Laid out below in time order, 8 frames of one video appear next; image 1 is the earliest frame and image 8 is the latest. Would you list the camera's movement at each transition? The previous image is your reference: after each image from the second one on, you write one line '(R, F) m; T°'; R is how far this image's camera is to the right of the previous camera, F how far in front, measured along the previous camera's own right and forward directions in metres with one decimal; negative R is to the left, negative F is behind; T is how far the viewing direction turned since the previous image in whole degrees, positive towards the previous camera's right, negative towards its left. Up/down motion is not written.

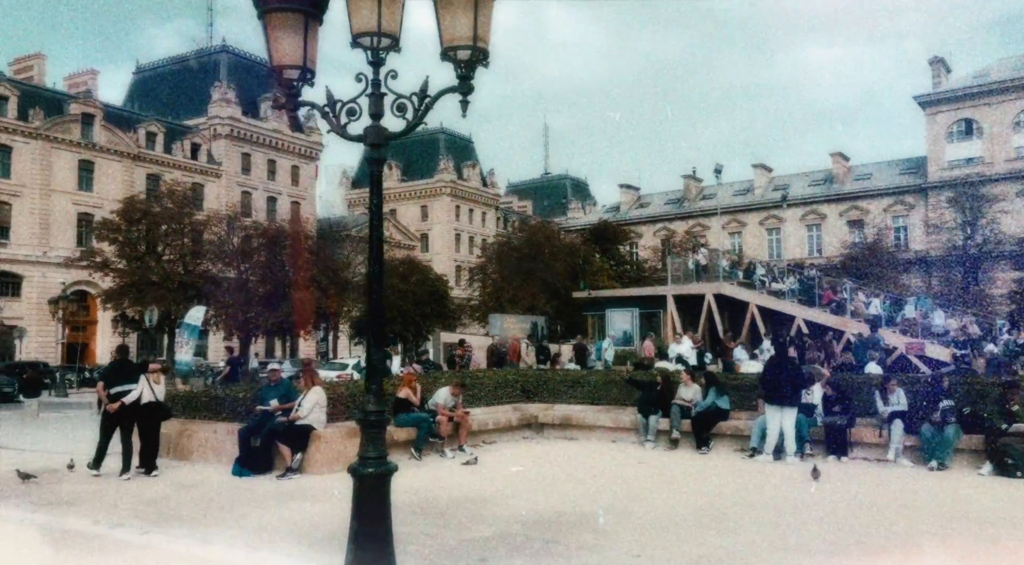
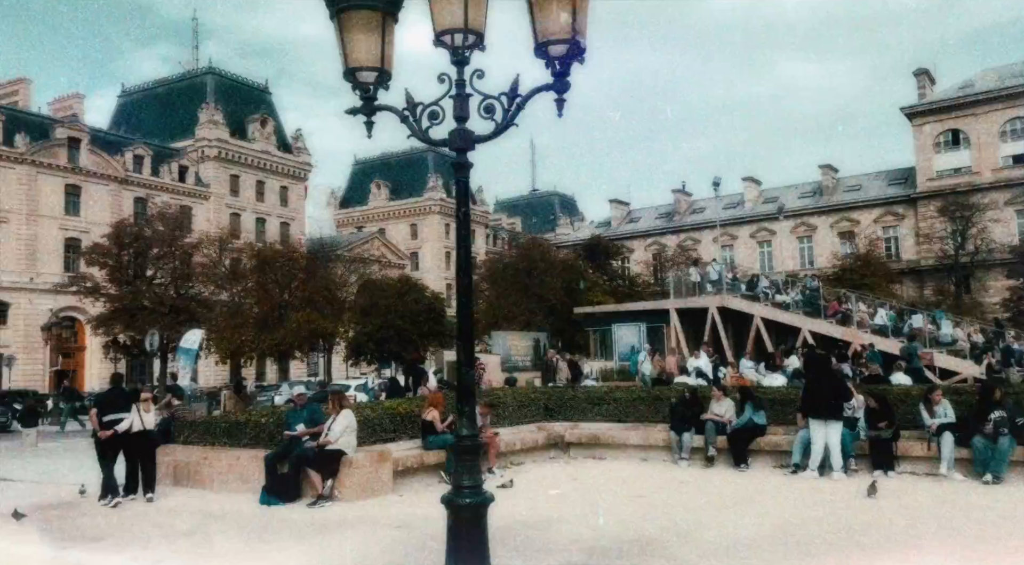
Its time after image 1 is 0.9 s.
(-0.6, +0.3) m; +1°
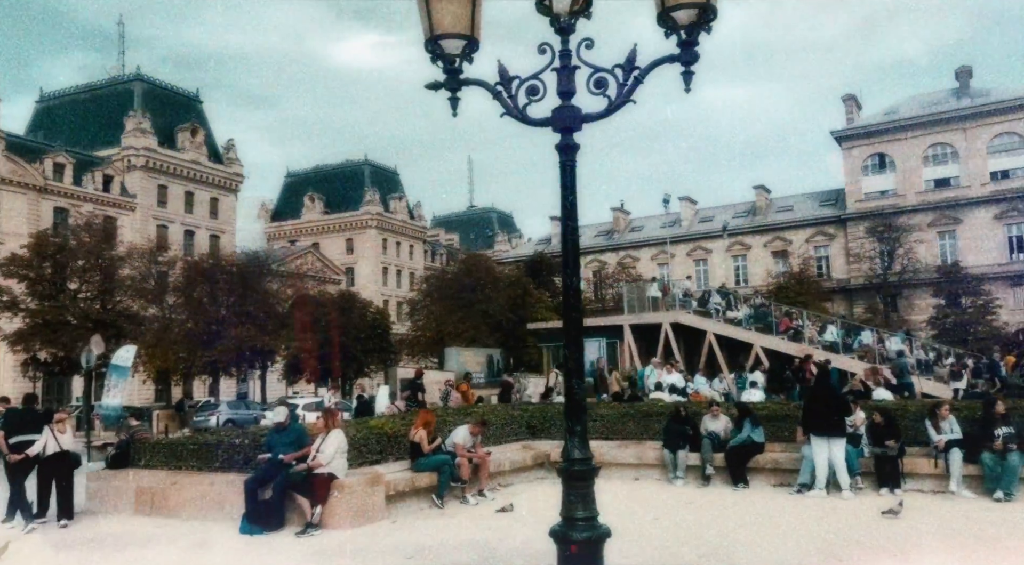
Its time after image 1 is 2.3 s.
(-0.9, +0.6) m; +5°
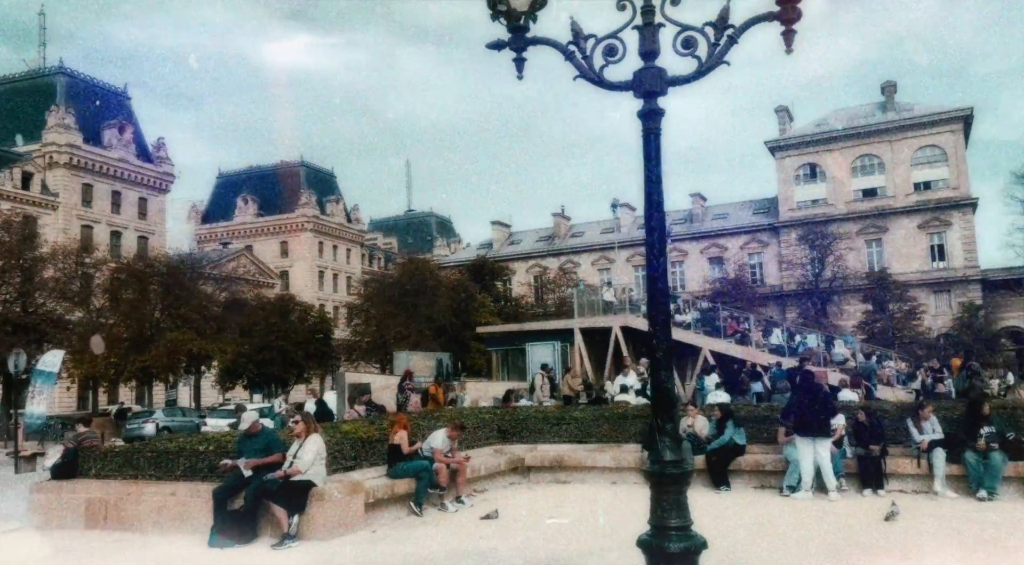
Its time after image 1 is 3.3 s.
(-0.7, +0.4) m; +5°
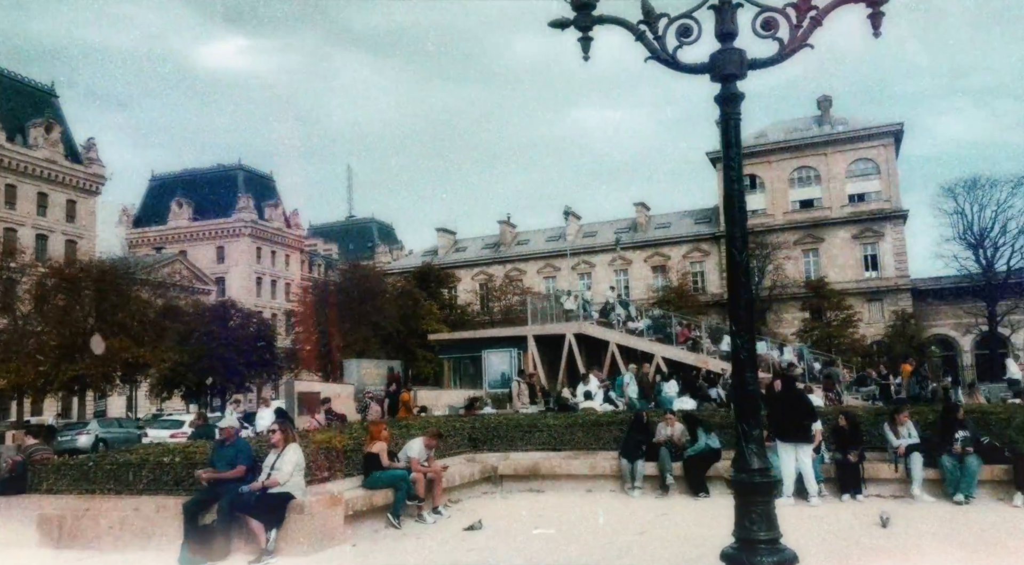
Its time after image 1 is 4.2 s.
(-0.6, +0.3) m; +4°
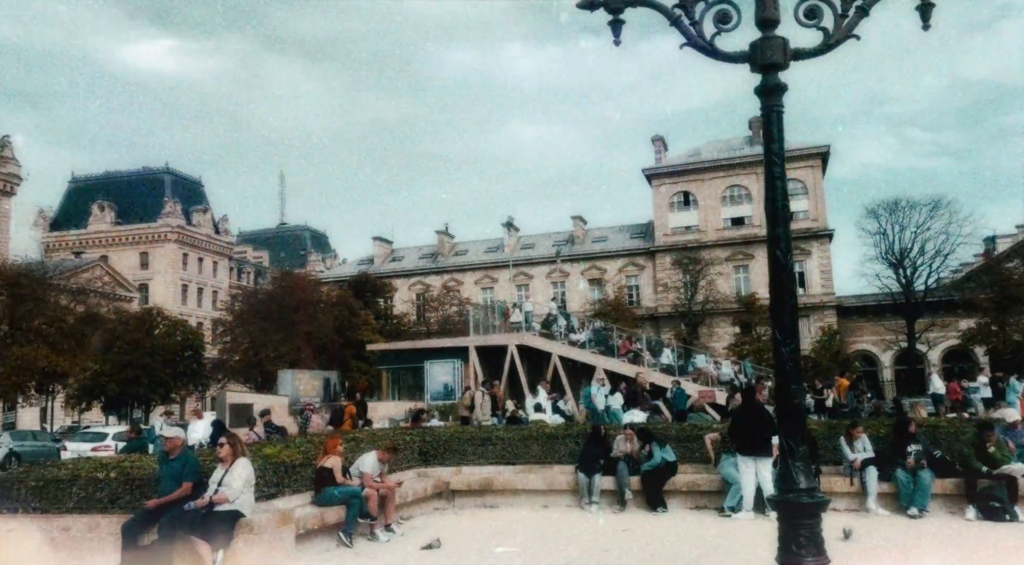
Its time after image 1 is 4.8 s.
(-0.4, +0.3) m; +5°
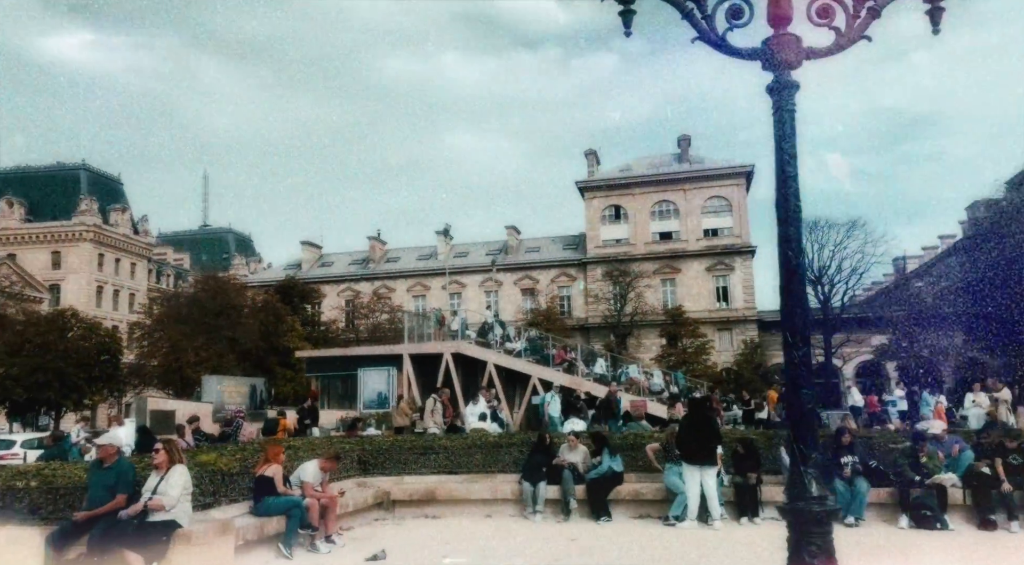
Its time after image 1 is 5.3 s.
(-0.3, +0.2) m; +5°
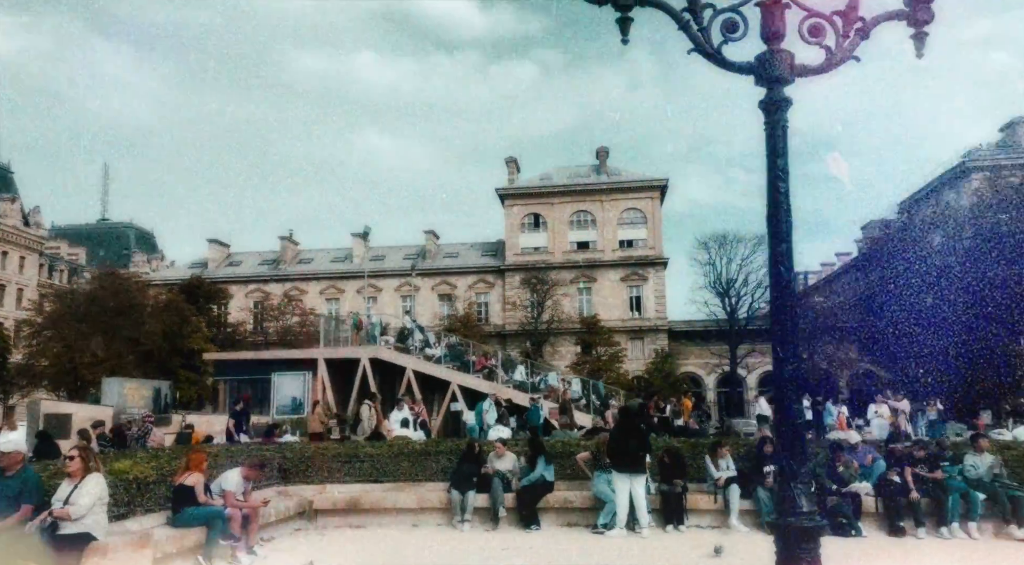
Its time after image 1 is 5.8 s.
(-0.3, +0.1) m; +6°
